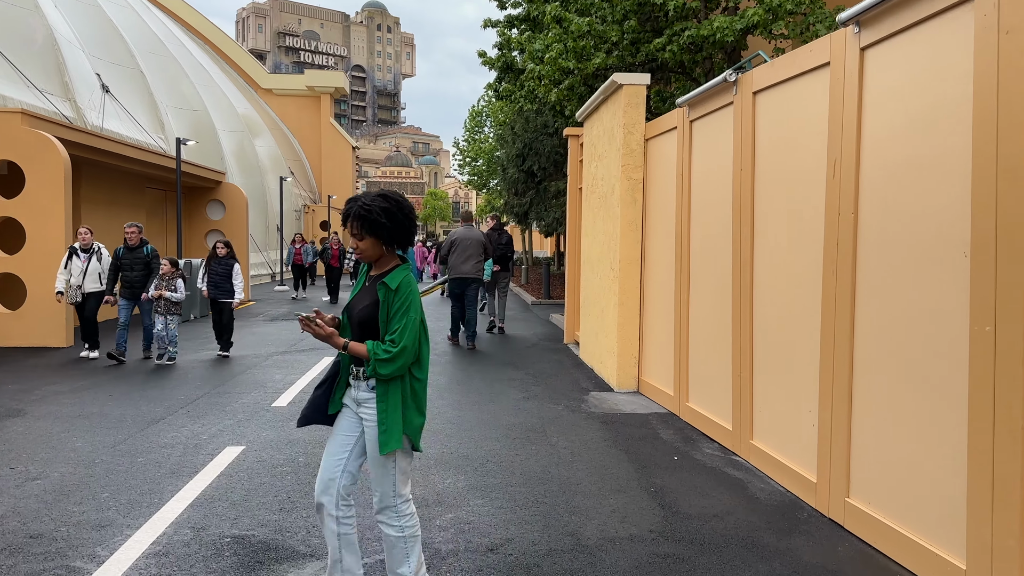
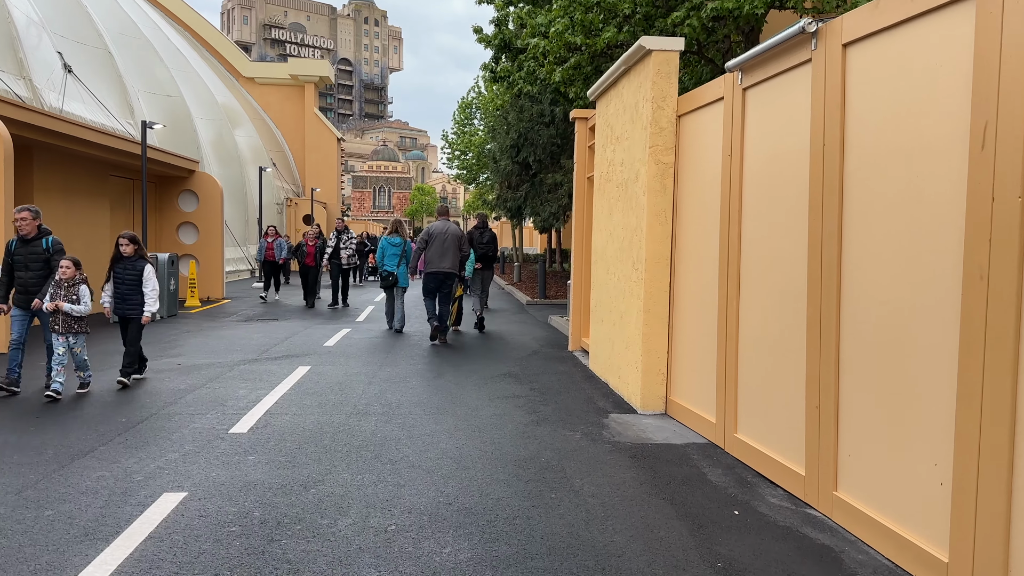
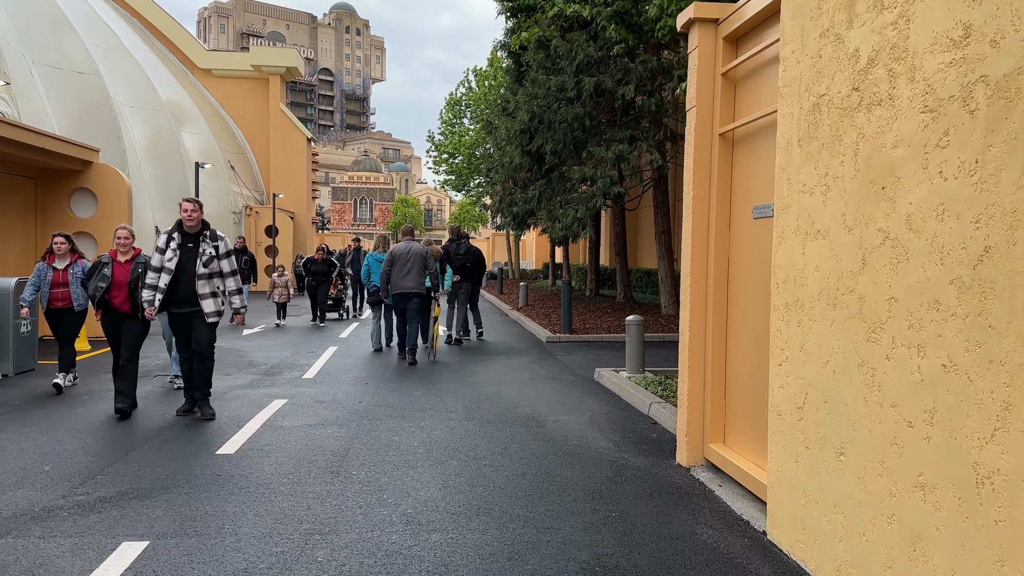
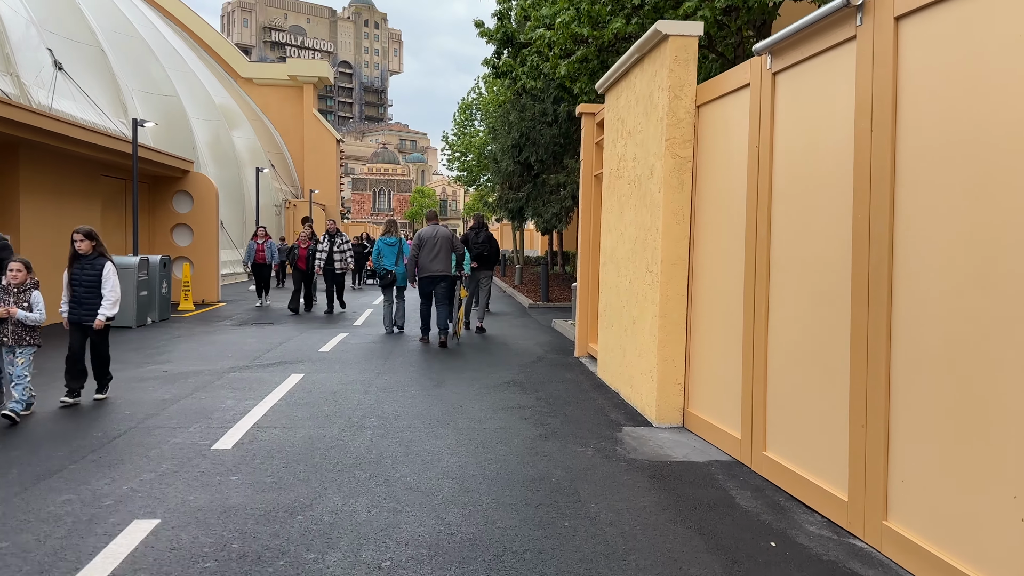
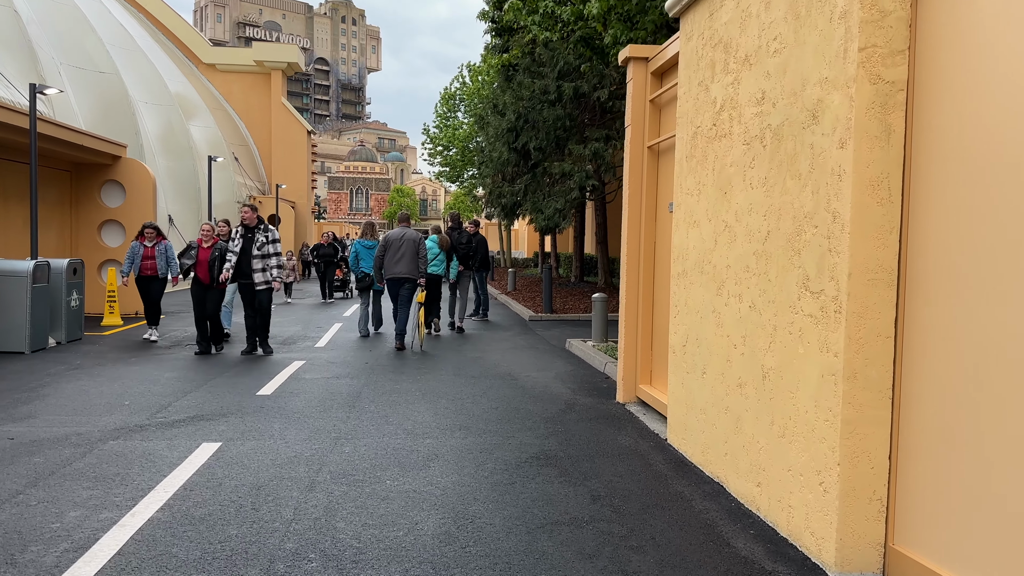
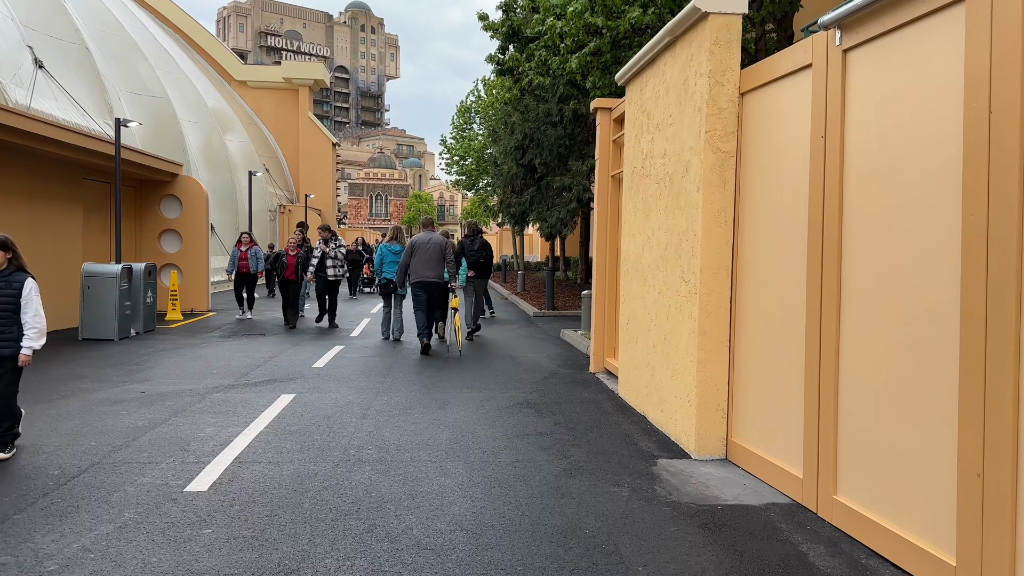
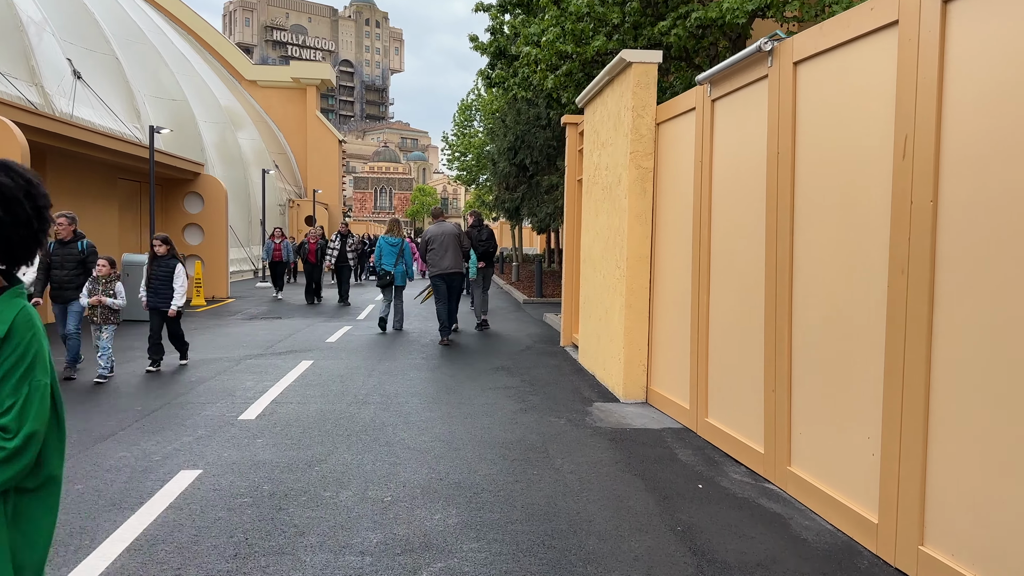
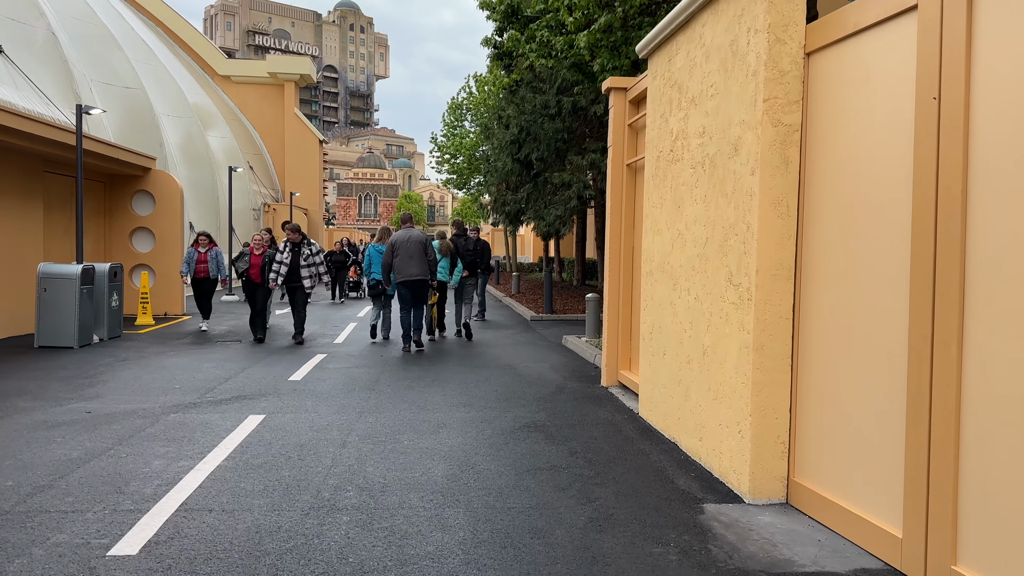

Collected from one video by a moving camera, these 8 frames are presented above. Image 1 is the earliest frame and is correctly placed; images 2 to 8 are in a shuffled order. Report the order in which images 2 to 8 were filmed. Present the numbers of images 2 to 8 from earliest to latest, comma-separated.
7, 2, 4, 6, 8, 5, 3
